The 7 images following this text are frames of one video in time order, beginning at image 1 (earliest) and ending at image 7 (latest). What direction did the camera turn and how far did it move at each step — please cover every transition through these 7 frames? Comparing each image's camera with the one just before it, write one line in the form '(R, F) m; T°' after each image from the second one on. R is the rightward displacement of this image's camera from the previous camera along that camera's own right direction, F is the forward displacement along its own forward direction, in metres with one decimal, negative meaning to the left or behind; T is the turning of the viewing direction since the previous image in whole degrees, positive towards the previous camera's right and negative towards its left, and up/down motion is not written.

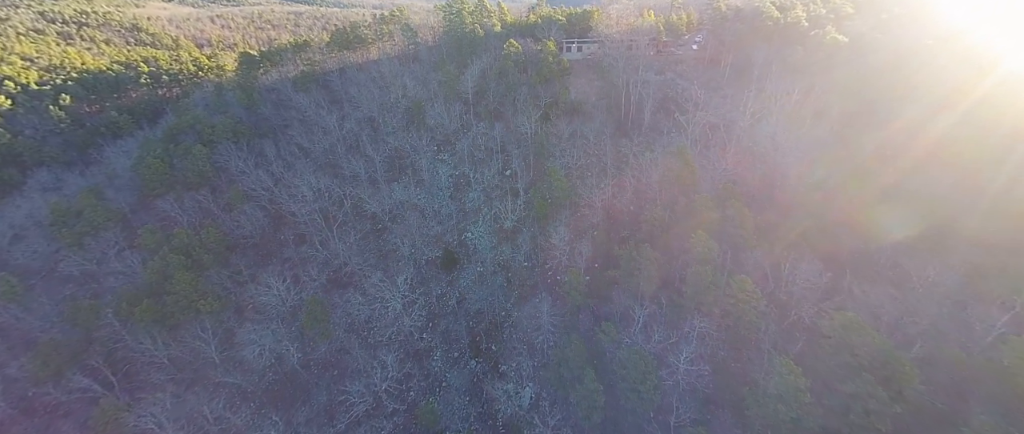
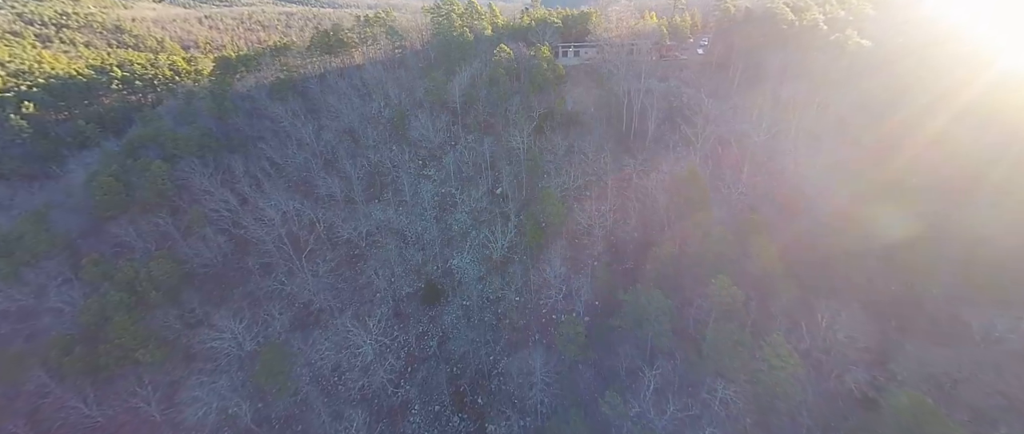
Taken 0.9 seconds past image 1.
(+0.4, +3.0) m; 0°
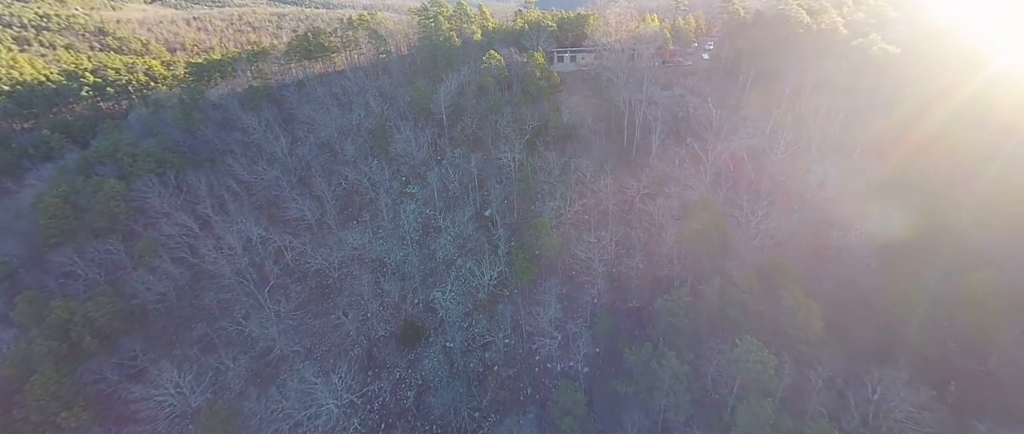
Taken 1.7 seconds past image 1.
(+0.5, +2.9) m; 0°
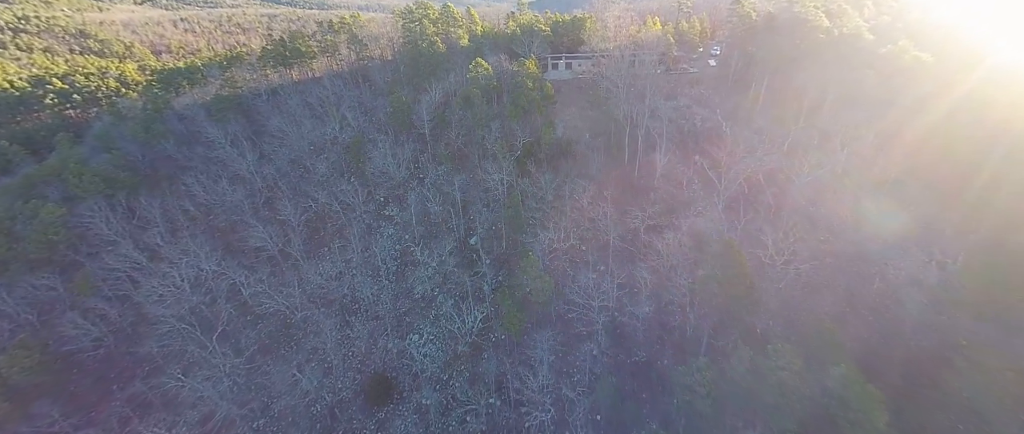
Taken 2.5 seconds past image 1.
(+0.5, +3.0) m; 0°
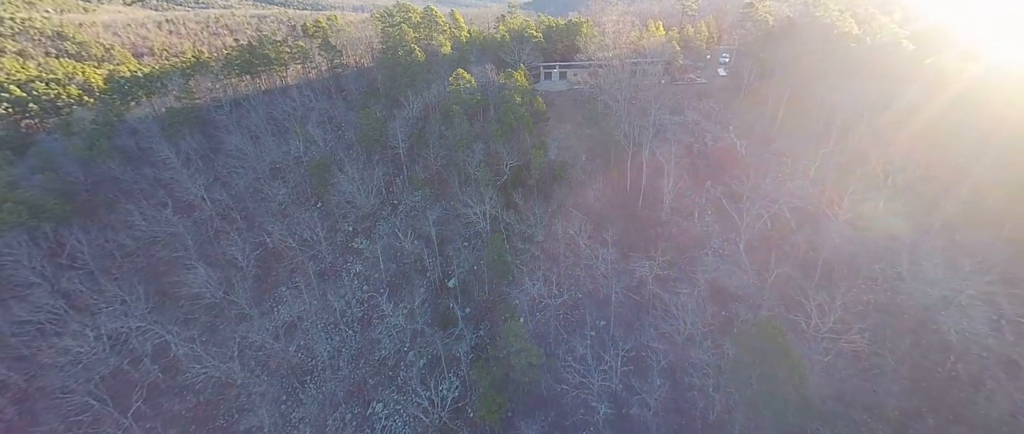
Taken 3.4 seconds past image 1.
(+0.6, +3.5) m; 0°
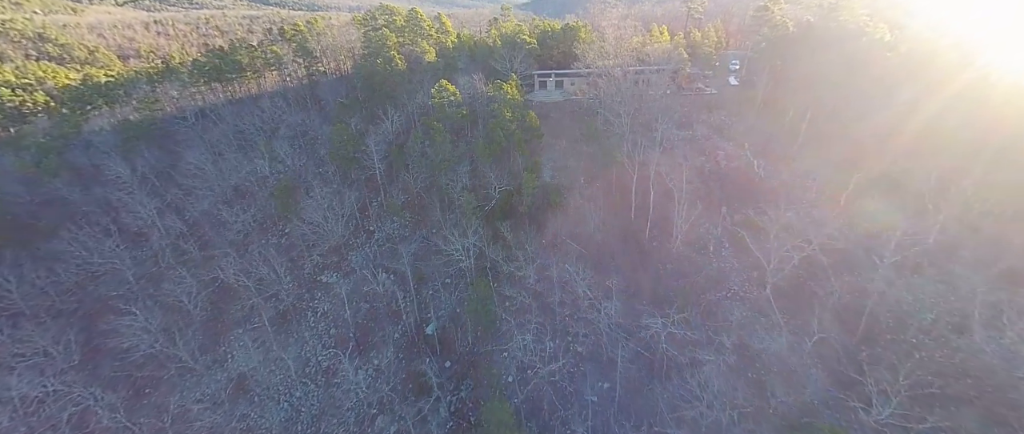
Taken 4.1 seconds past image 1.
(+0.4, +2.8) m; 0°
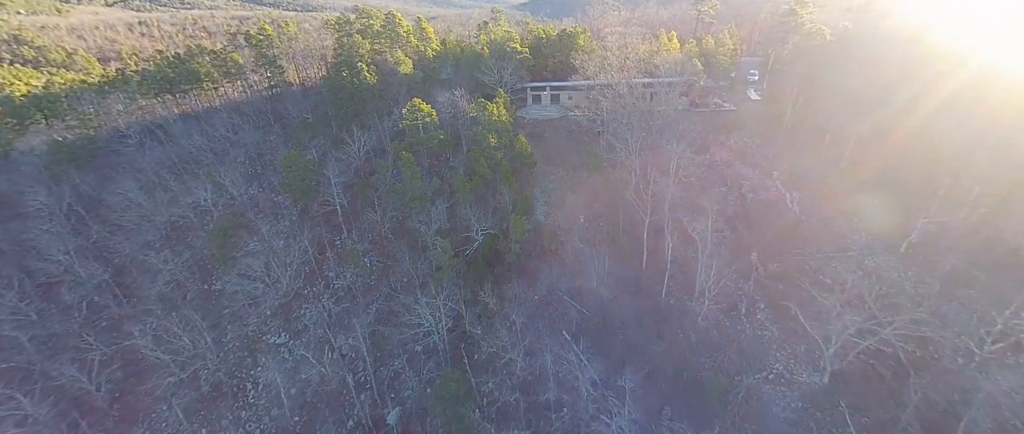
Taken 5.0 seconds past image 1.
(+0.5, +3.7) m; 0°
